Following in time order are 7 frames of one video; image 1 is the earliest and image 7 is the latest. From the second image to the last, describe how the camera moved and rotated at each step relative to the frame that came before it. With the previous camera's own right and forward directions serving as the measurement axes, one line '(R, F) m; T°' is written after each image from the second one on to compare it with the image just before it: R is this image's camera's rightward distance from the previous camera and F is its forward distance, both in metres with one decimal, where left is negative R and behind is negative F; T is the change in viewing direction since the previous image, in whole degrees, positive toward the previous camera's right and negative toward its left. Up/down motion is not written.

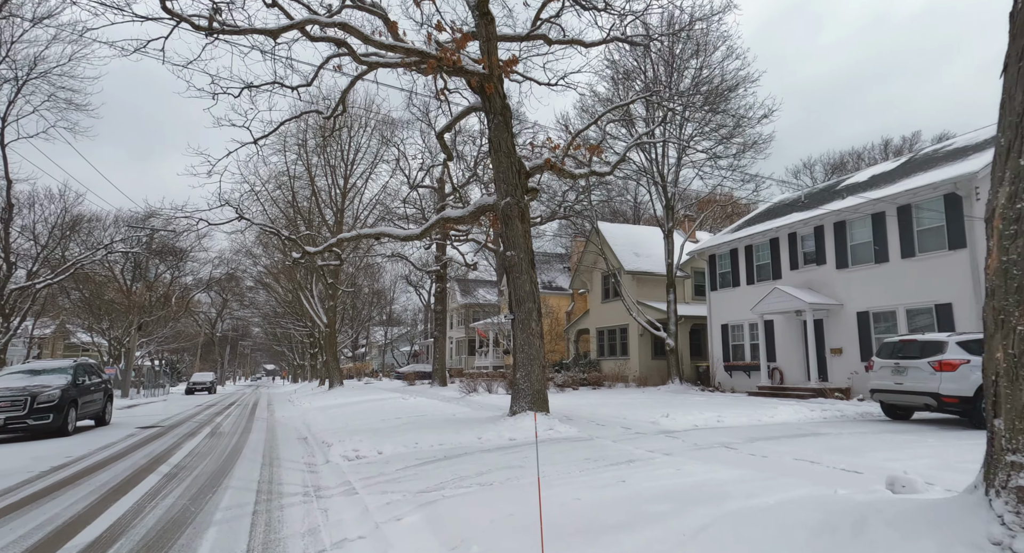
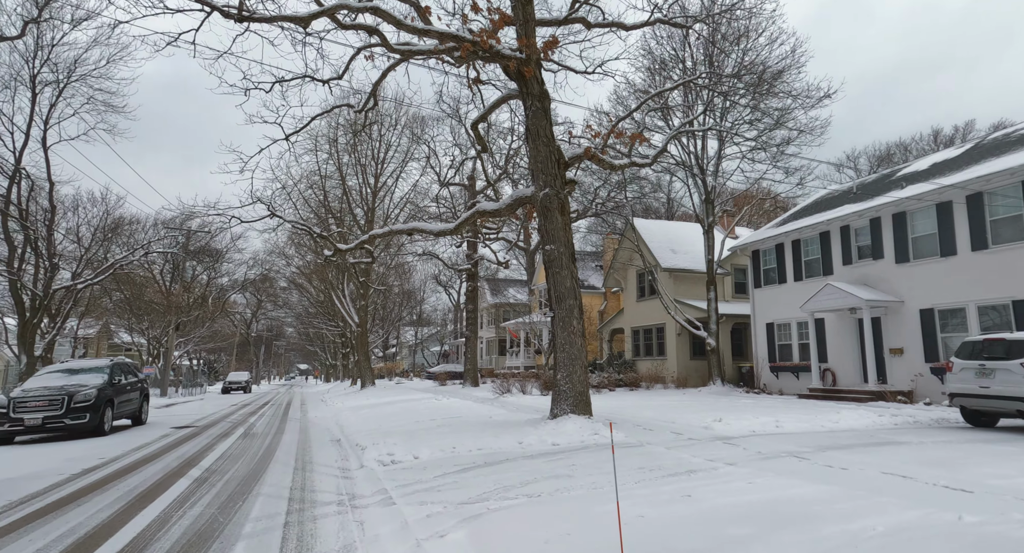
(-0.2, +0.5) m; -3°
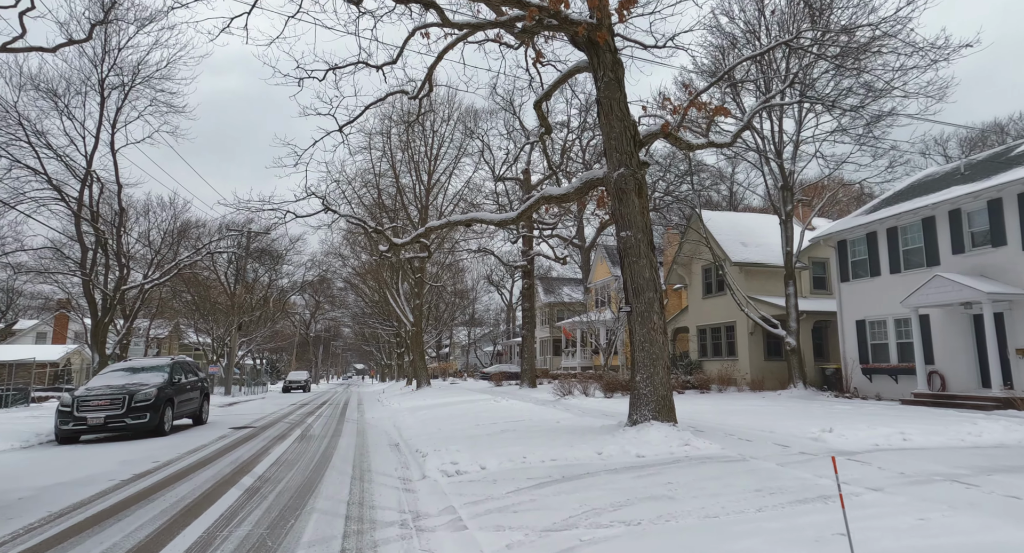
(-0.3, +1.0) m; -5°
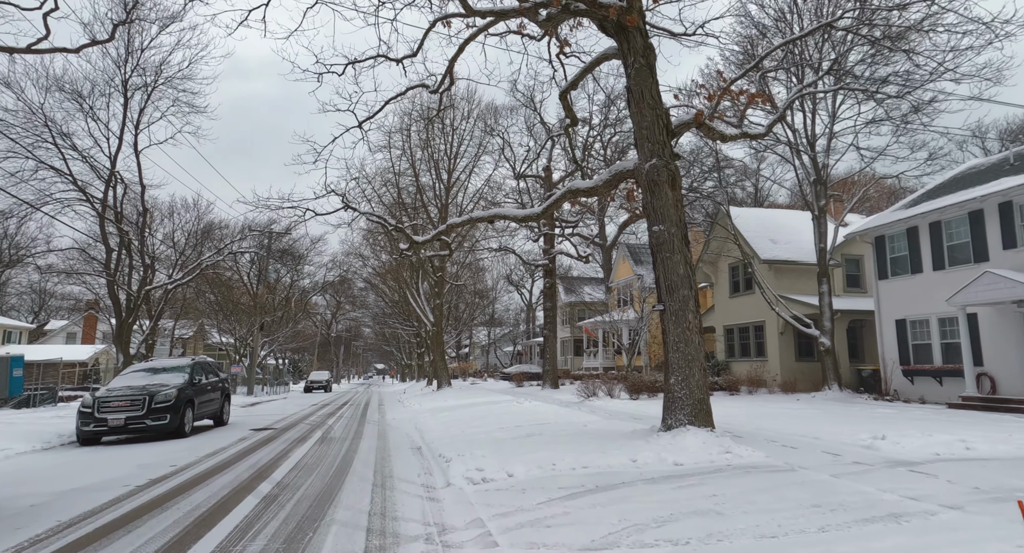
(-0.1, +0.4) m; -2°
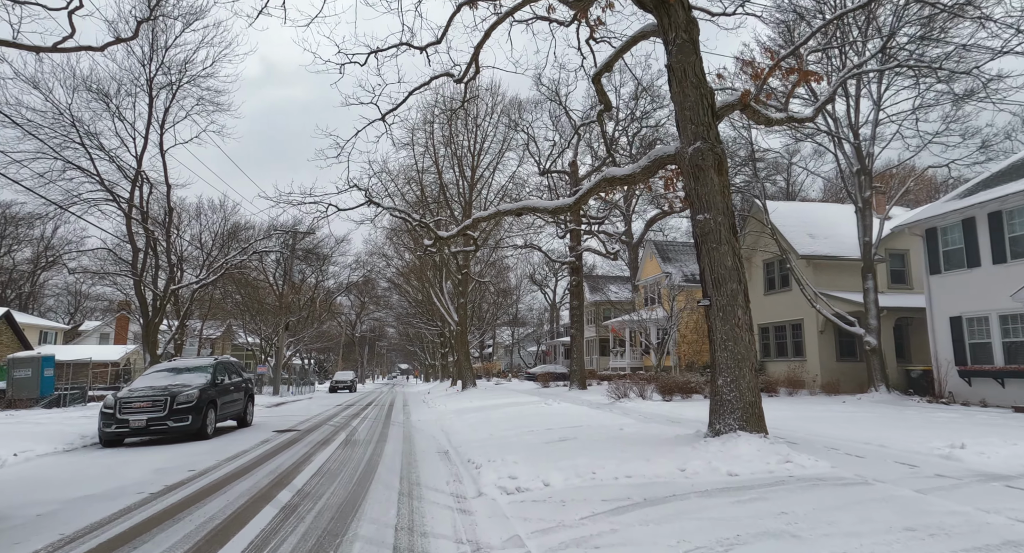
(-0.2, +0.6) m; -2°
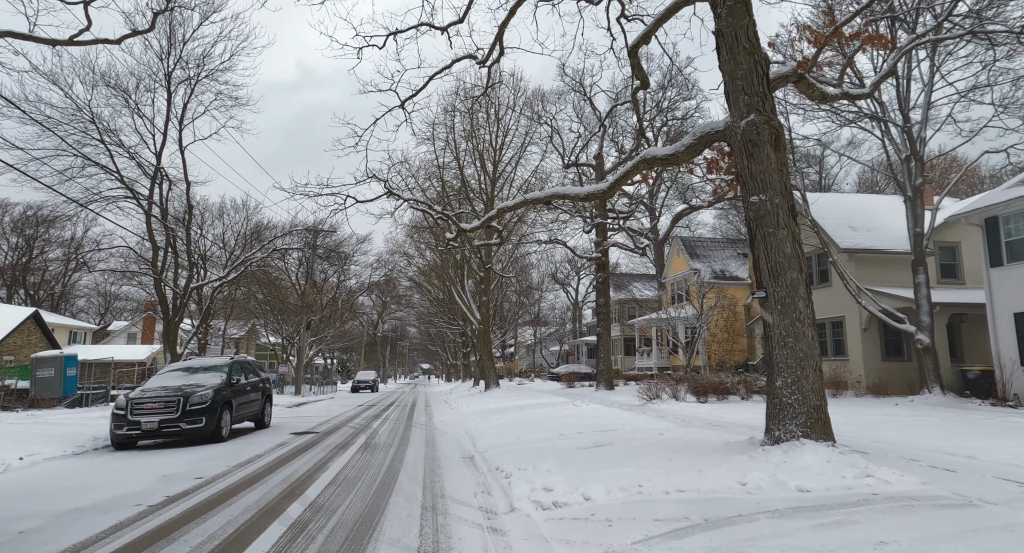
(-0.1, +0.8) m; -2°
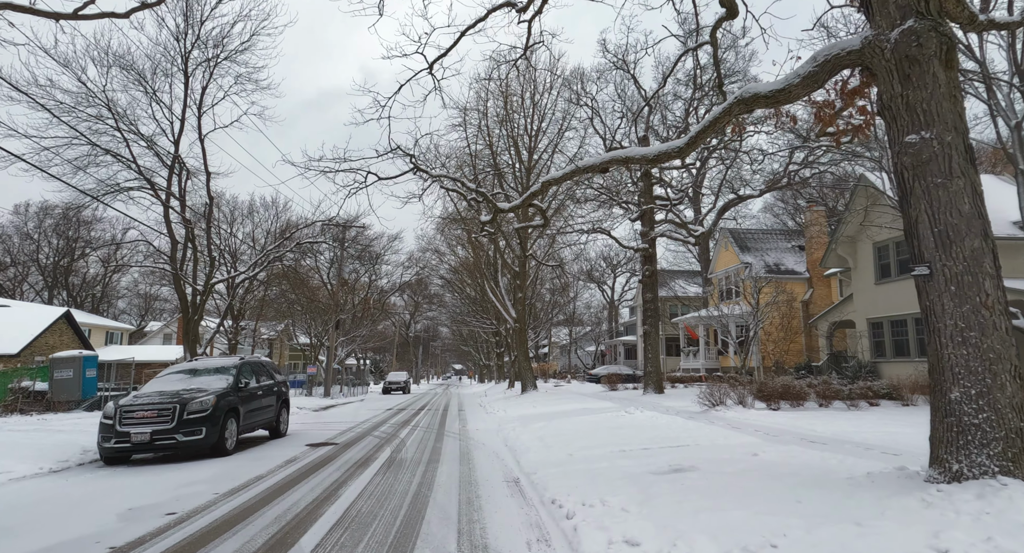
(-0.3, +2.0) m; -3°
